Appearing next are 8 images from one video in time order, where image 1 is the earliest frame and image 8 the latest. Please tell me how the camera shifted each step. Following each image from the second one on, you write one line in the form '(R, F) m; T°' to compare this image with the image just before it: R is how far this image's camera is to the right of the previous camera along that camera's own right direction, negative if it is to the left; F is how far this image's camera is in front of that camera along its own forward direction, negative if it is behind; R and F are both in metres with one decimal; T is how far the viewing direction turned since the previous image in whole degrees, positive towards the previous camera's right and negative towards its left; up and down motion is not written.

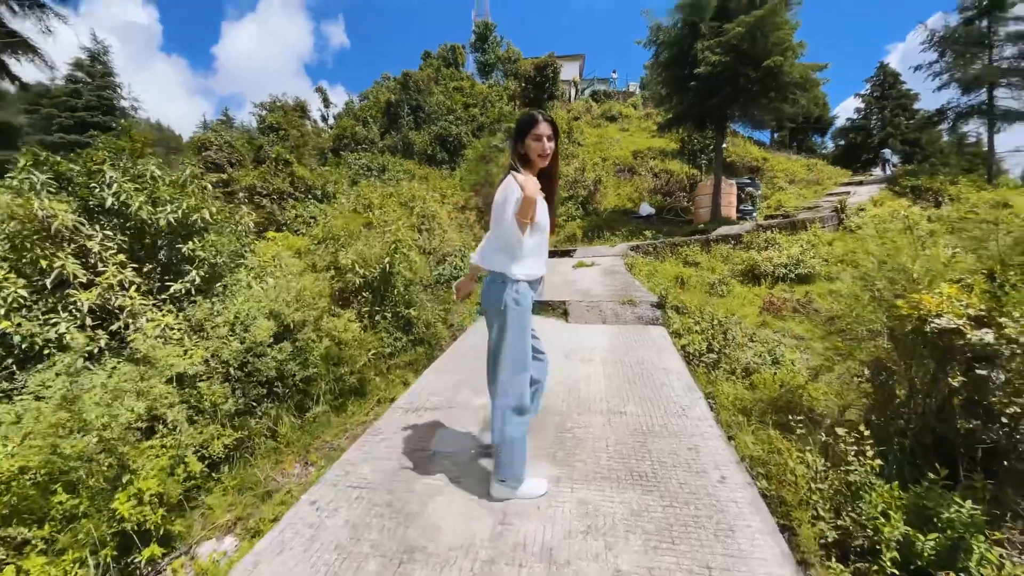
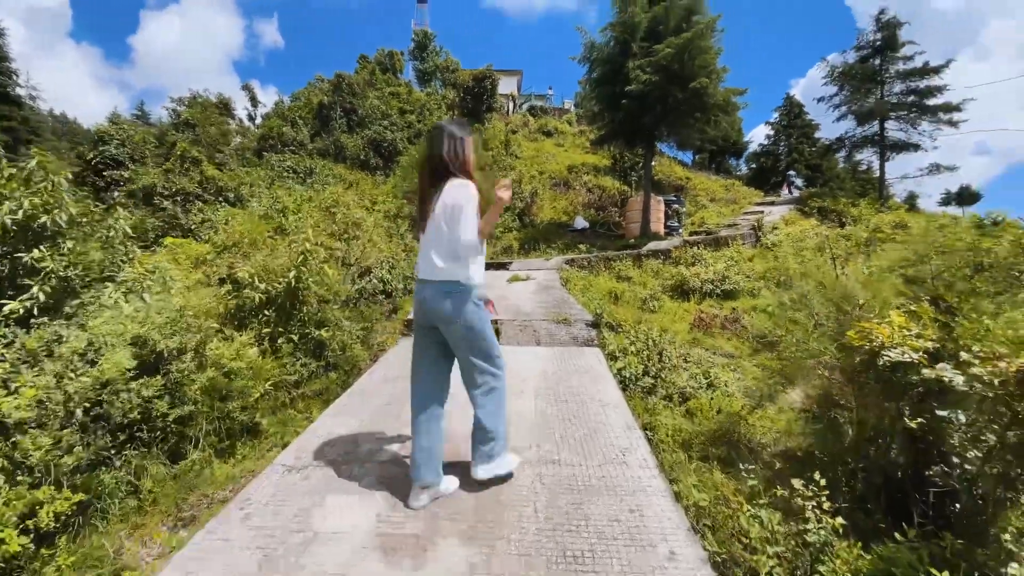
(+0.1, +0.3) m; +8°
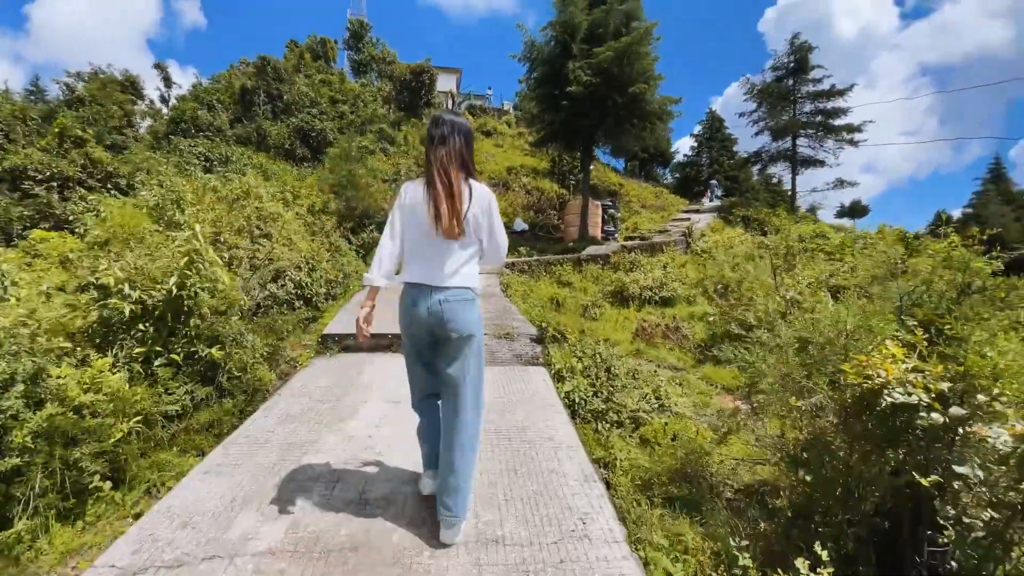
(0.0, +0.4) m; +8°
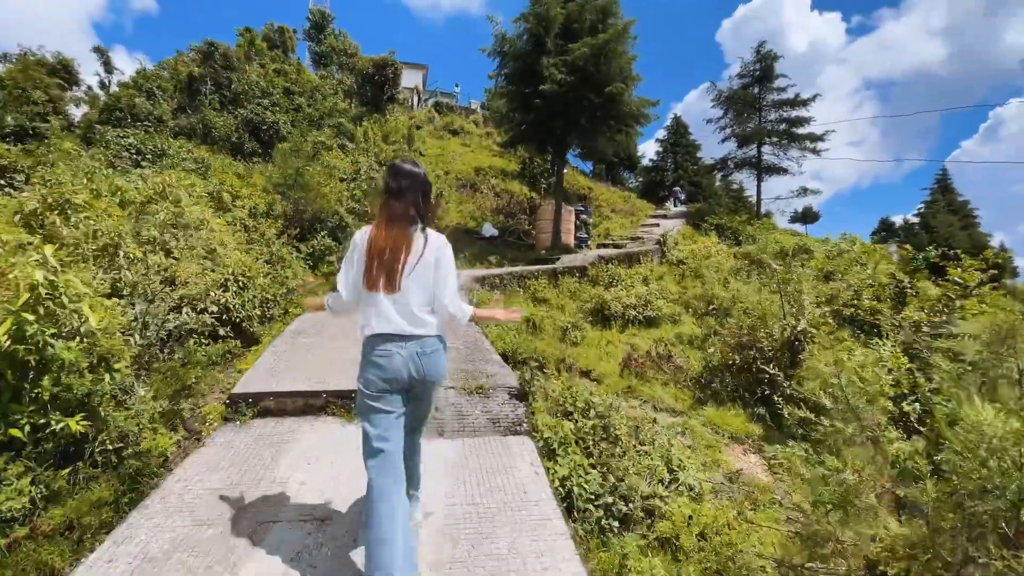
(-0.1, +0.7) m; +4°
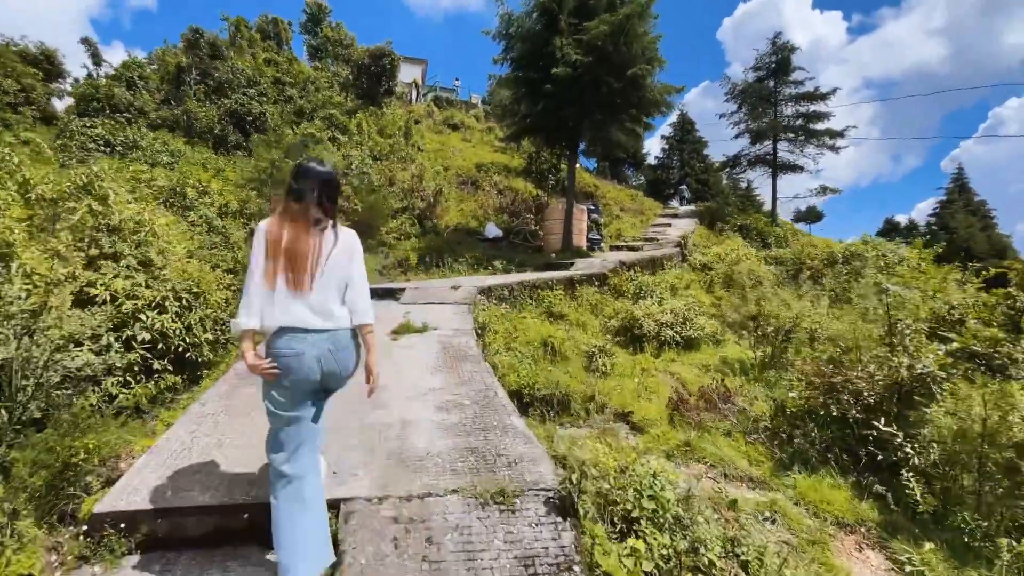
(-0.1, +1.0) m; 0°
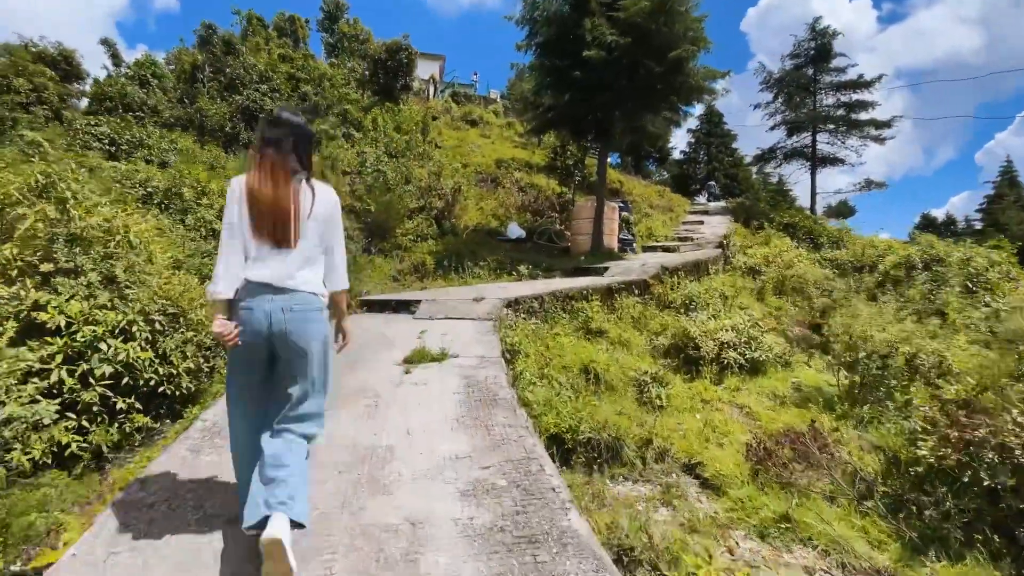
(-0.1, +0.7) m; -2°
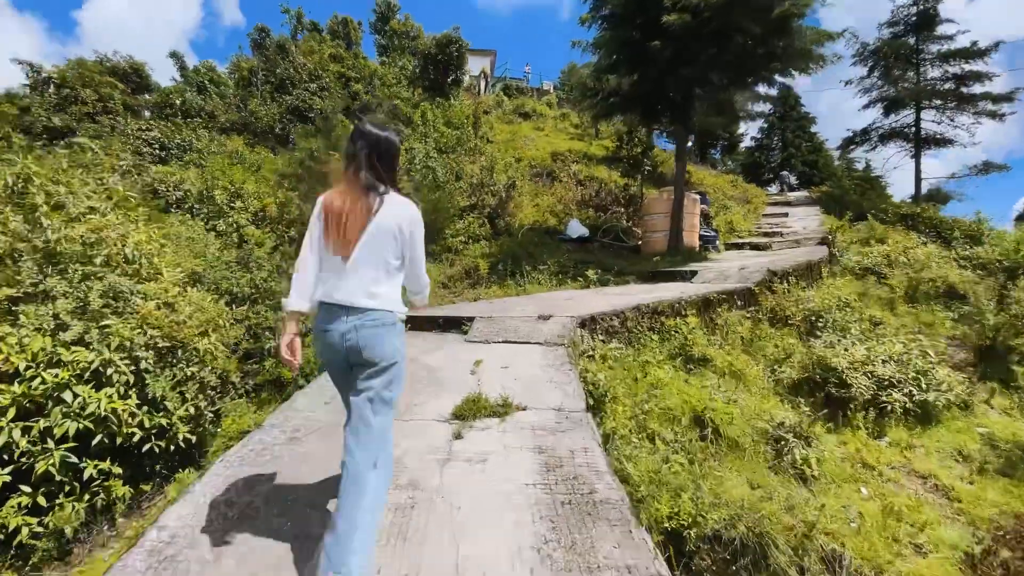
(-0.2, +0.9) m; -6°
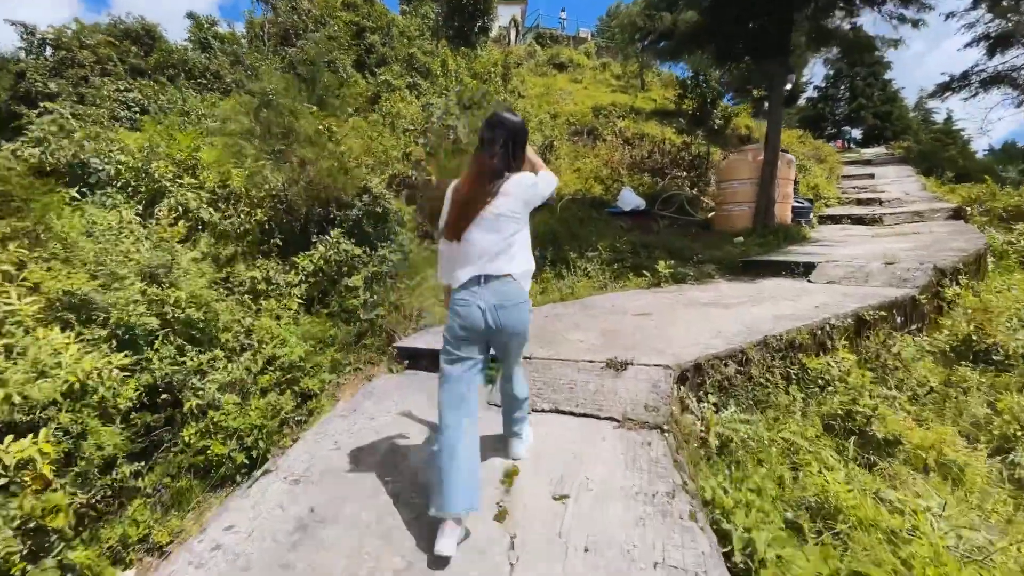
(-0.1, +1.4) m; -4°
